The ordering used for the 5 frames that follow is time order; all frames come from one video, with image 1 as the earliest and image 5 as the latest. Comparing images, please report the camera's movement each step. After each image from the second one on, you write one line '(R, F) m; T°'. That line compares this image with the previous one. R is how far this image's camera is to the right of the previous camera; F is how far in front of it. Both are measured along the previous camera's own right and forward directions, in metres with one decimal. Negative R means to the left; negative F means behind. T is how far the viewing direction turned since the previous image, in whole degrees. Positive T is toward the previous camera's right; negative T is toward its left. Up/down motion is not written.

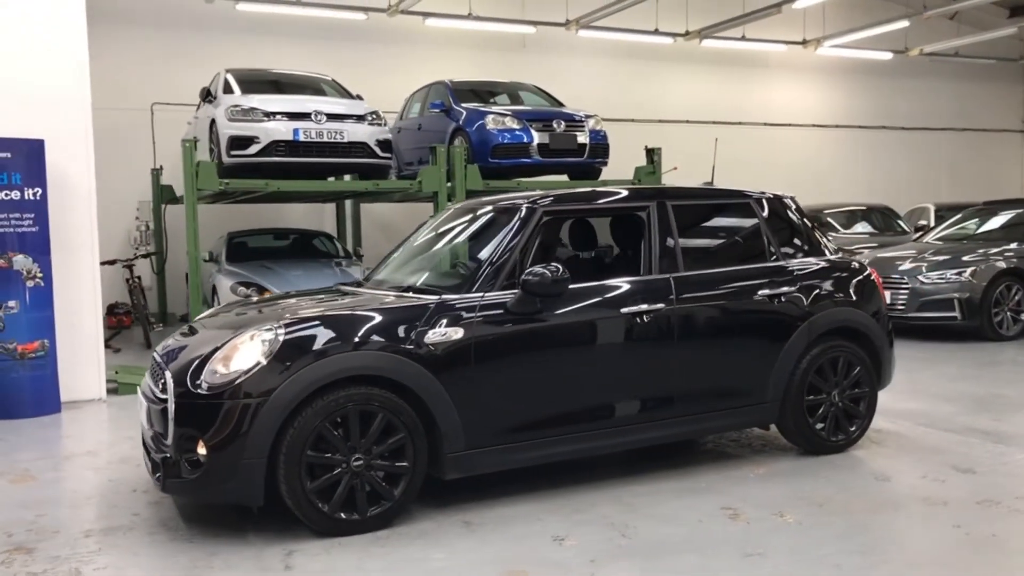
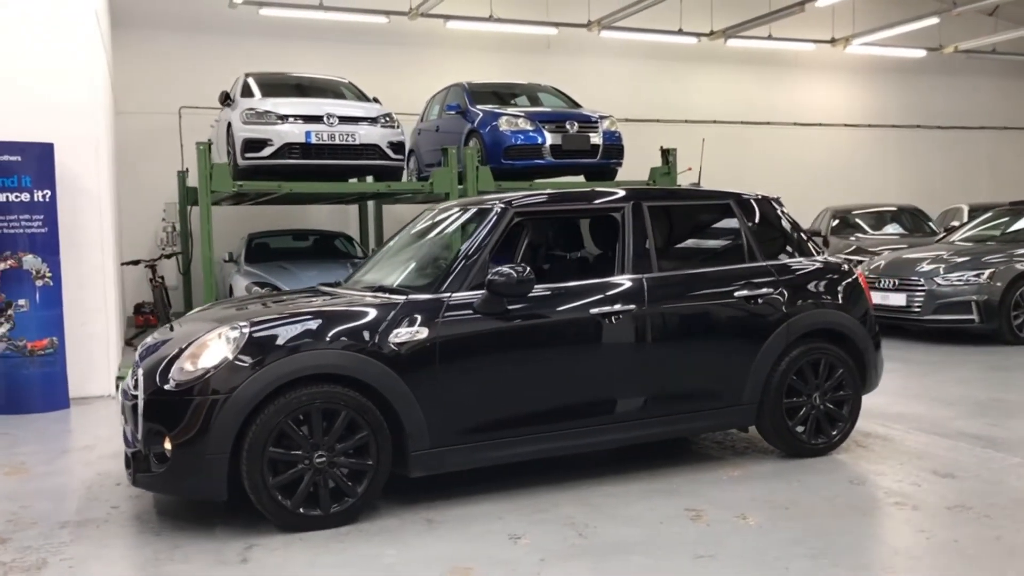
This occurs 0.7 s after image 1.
(+0.3, 0.0) m; -2°
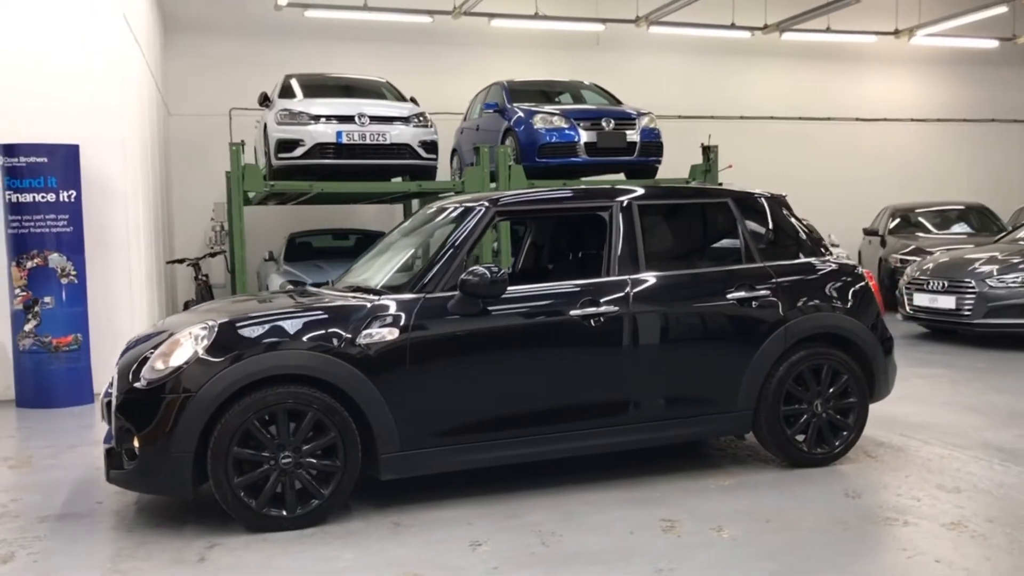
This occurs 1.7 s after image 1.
(+0.4, +0.1) m; -4°
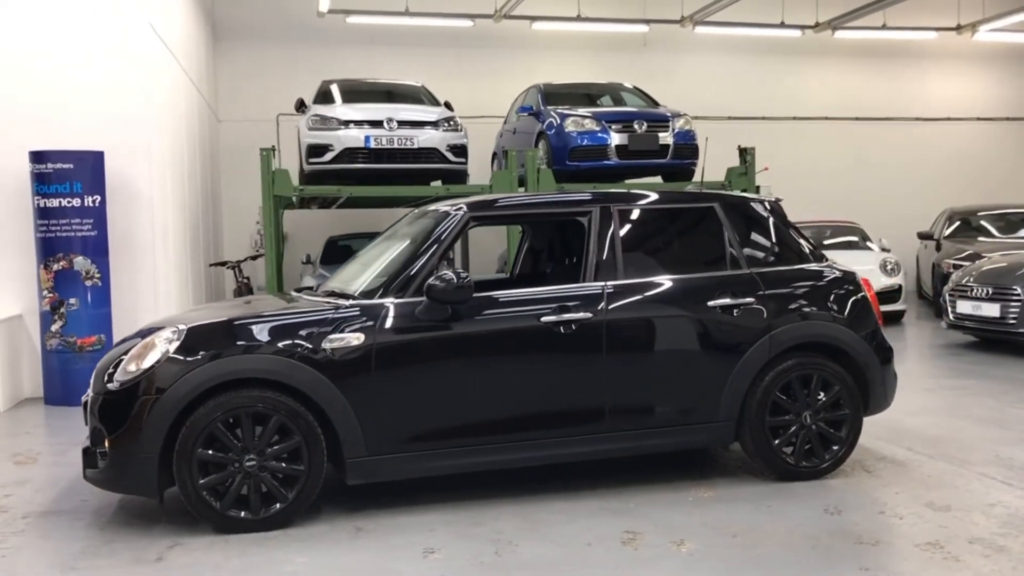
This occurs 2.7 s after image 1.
(+0.4, 0.0) m; -4°
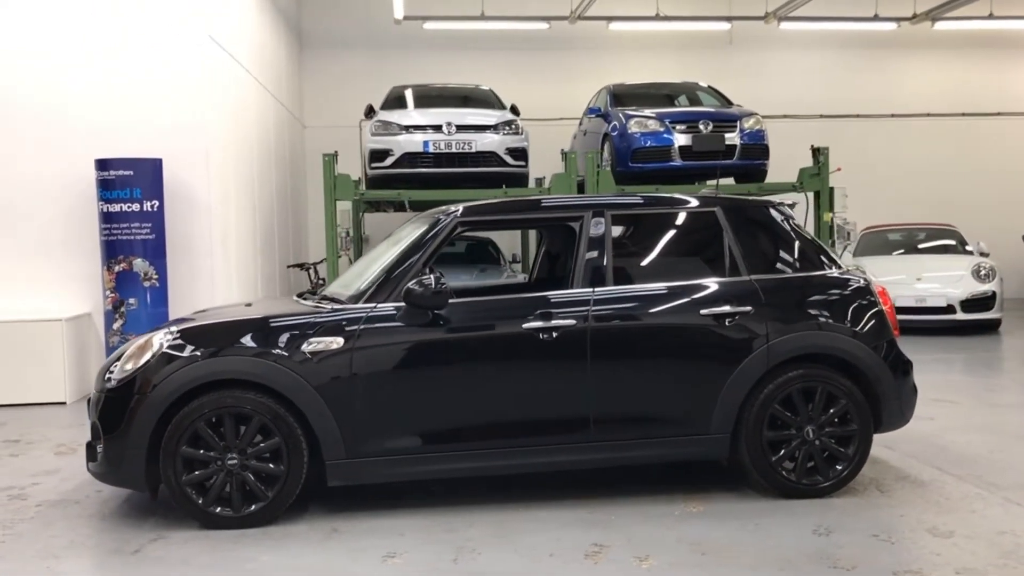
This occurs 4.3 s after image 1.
(+0.5, 0.0) m; -7°
